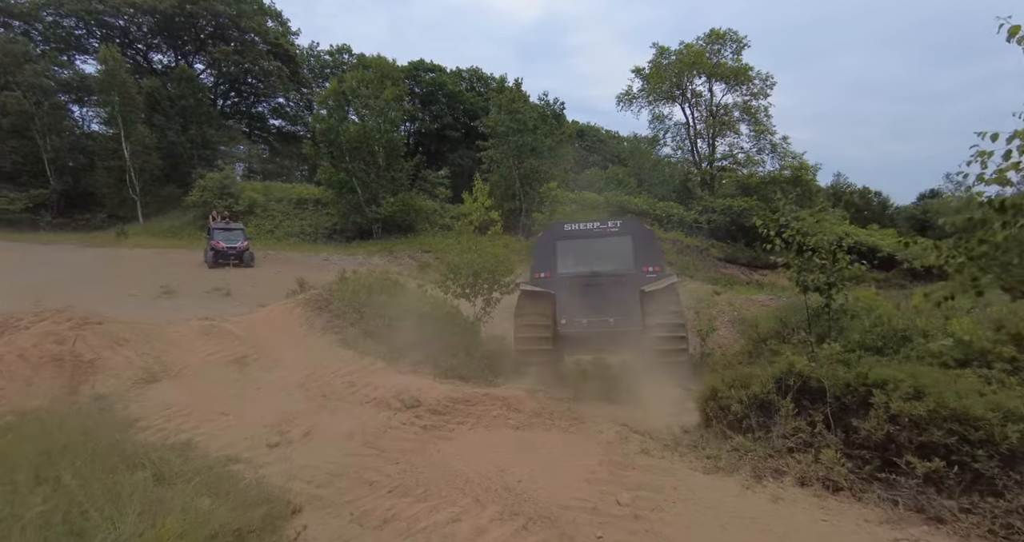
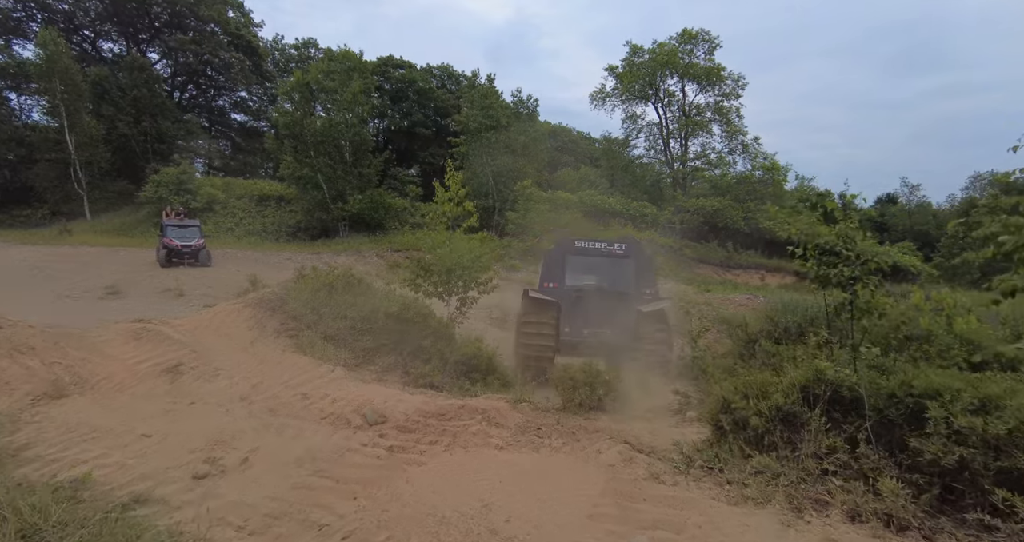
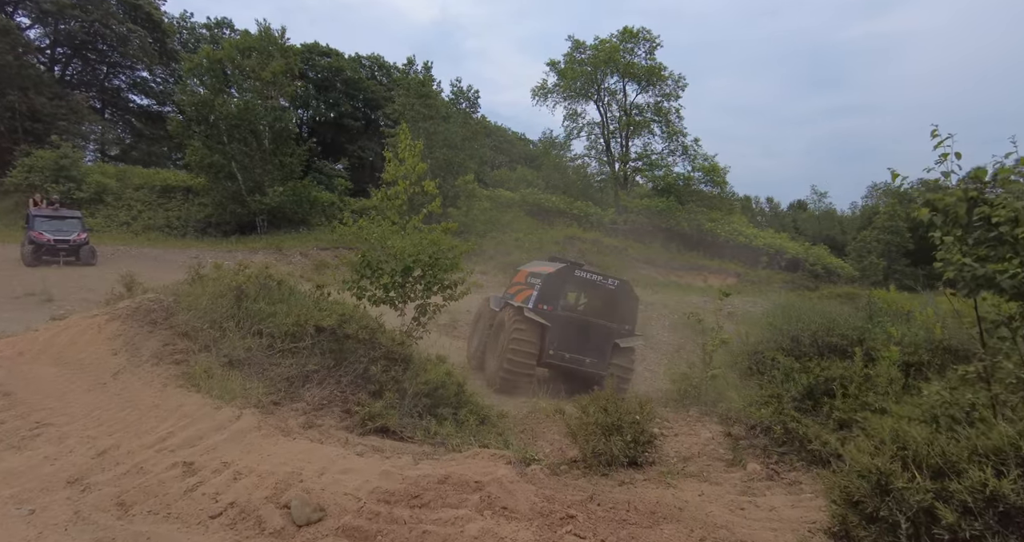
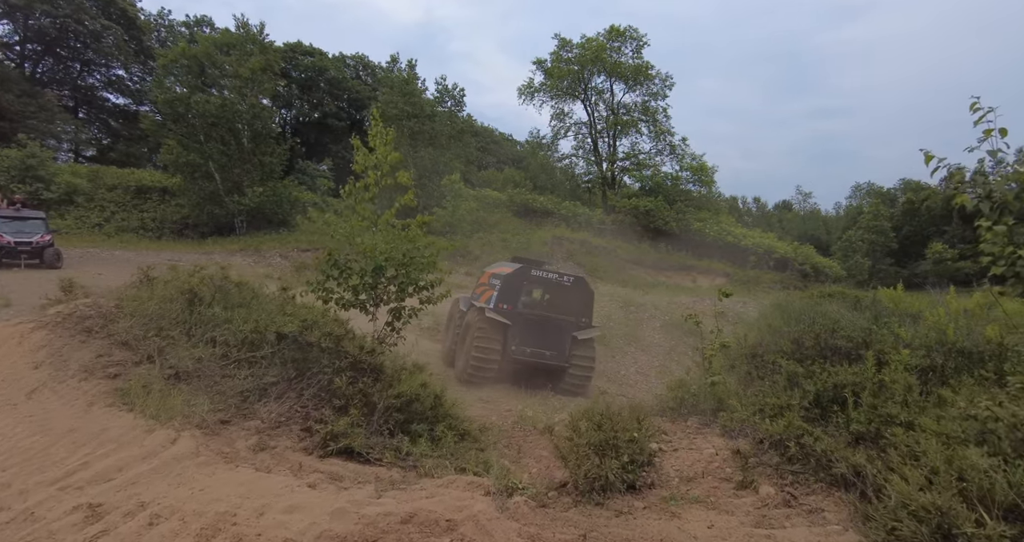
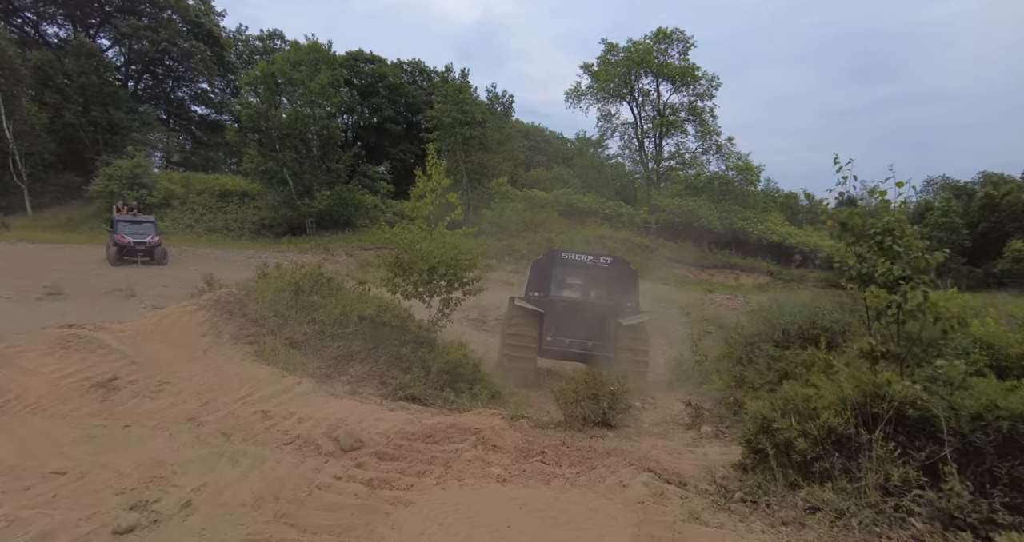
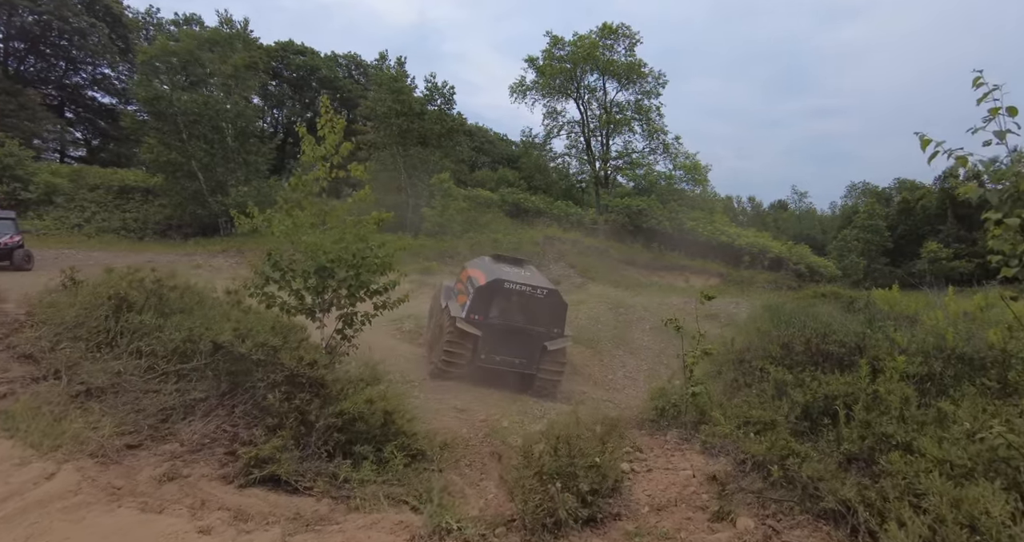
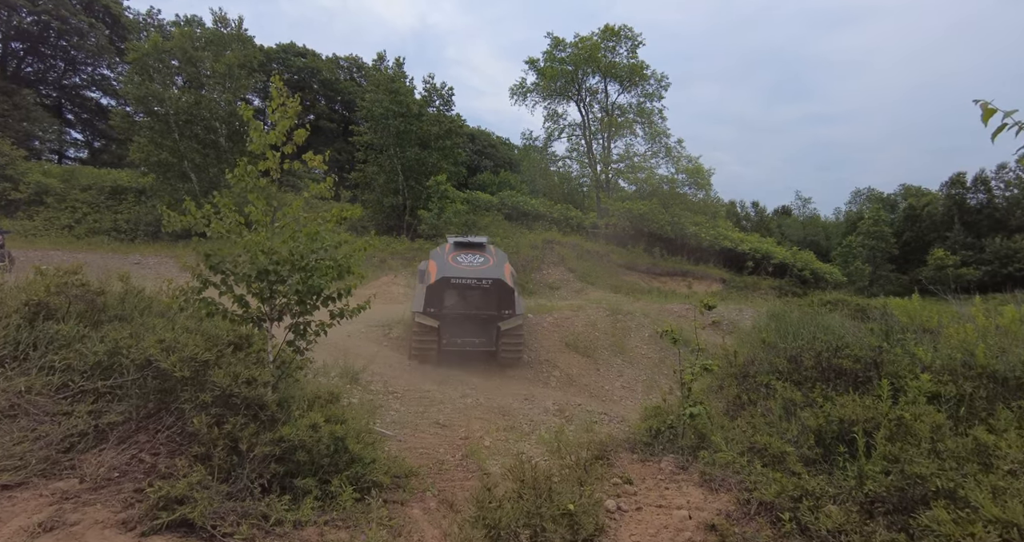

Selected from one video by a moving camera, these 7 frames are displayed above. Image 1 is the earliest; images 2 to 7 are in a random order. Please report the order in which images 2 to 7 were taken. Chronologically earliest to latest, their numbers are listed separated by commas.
2, 5, 3, 4, 6, 7
